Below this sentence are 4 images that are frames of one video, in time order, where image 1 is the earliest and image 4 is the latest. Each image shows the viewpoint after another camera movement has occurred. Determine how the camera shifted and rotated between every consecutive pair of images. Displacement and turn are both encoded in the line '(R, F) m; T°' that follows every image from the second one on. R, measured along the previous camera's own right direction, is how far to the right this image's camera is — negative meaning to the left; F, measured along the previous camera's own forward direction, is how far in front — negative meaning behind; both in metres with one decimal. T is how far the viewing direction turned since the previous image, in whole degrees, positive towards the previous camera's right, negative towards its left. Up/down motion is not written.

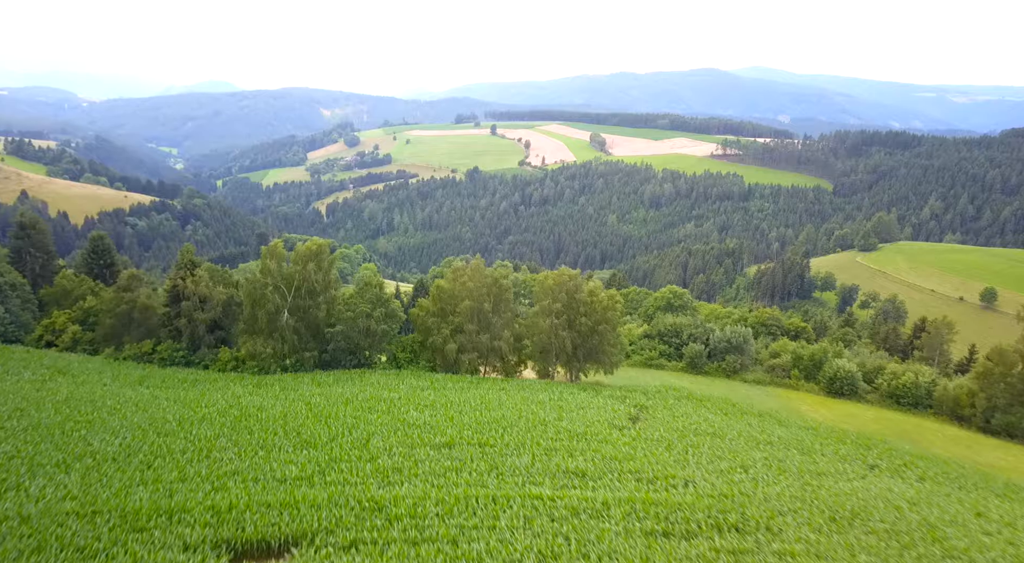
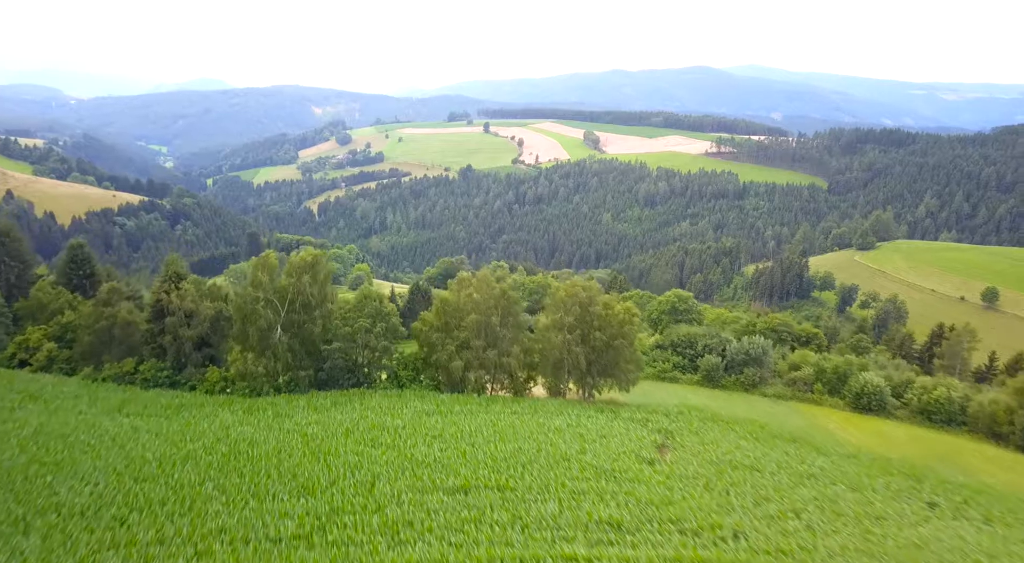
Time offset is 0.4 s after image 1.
(-0.9, +2.3) m; +1°
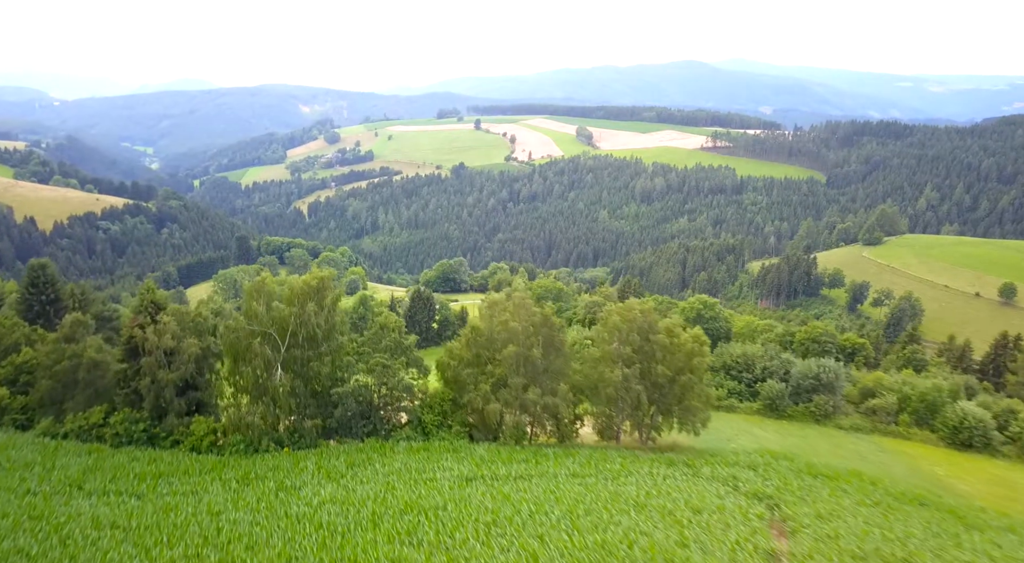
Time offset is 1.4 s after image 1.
(-2.6, +5.4) m; +1°
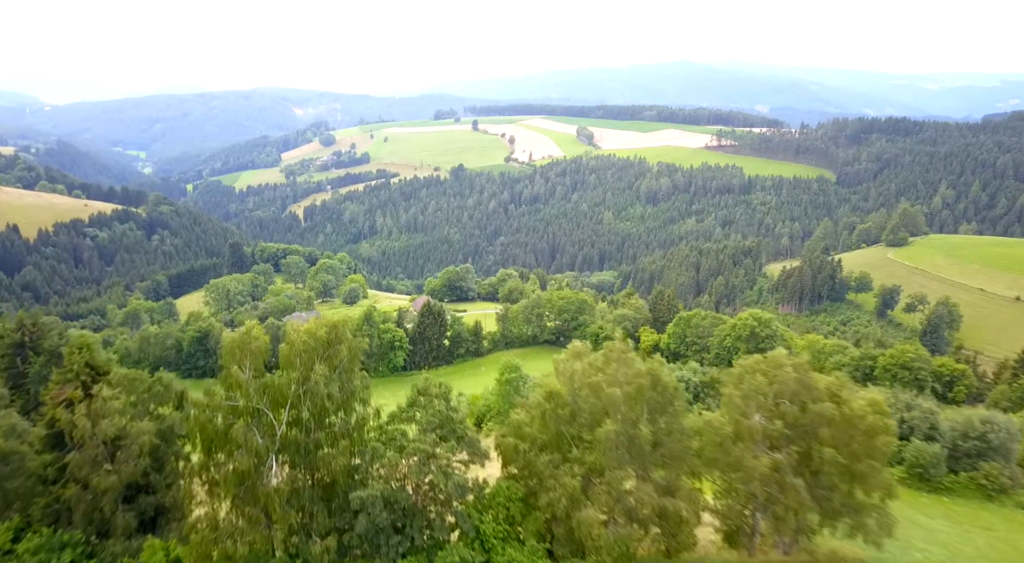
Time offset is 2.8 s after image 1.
(-3.3, +8.6) m; 0°
